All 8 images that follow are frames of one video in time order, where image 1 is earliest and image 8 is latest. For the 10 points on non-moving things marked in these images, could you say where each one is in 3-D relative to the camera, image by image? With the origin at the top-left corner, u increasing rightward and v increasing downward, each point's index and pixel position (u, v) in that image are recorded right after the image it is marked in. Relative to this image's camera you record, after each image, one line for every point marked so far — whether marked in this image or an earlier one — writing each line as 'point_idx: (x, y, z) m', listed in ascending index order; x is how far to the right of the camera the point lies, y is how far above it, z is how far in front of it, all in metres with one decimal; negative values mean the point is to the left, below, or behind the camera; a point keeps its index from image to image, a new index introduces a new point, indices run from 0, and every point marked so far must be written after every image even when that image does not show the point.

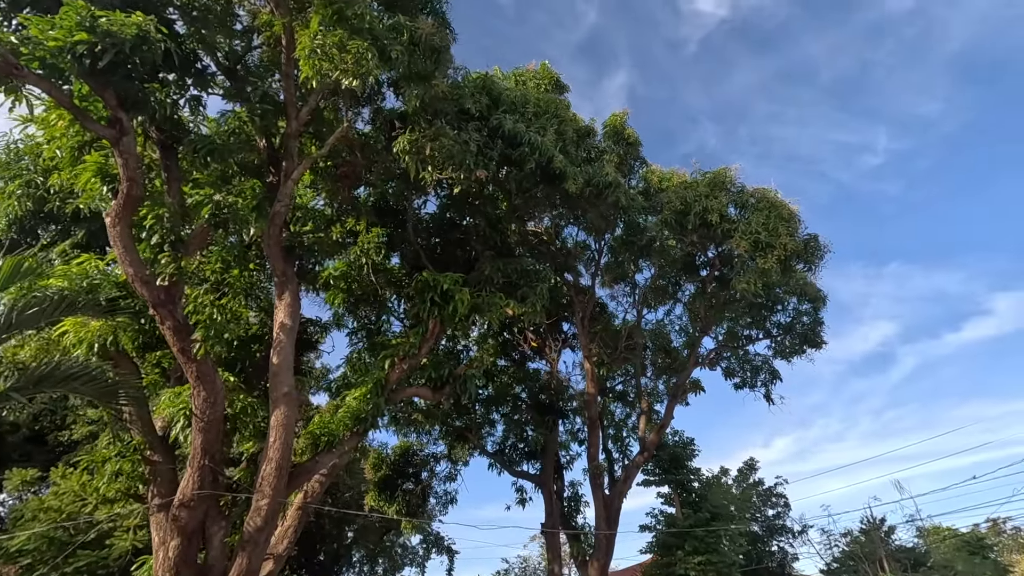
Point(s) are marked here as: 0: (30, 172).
0: (-8.2, +2.0, +9.2) m
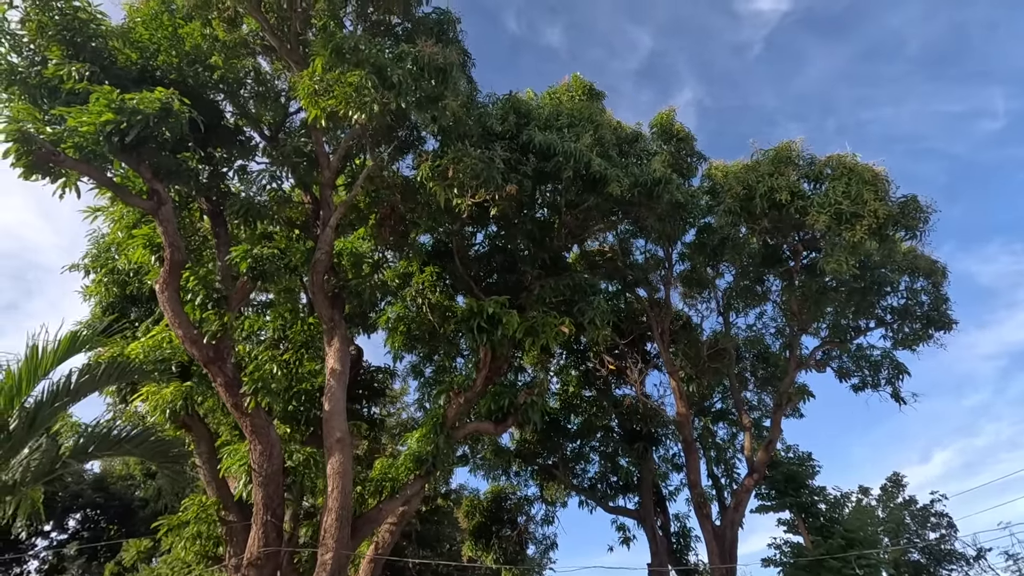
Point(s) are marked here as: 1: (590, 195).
0: (-7.4, +0.5, +10.0) m
1: (+1.5, +1.8, +10.2) m
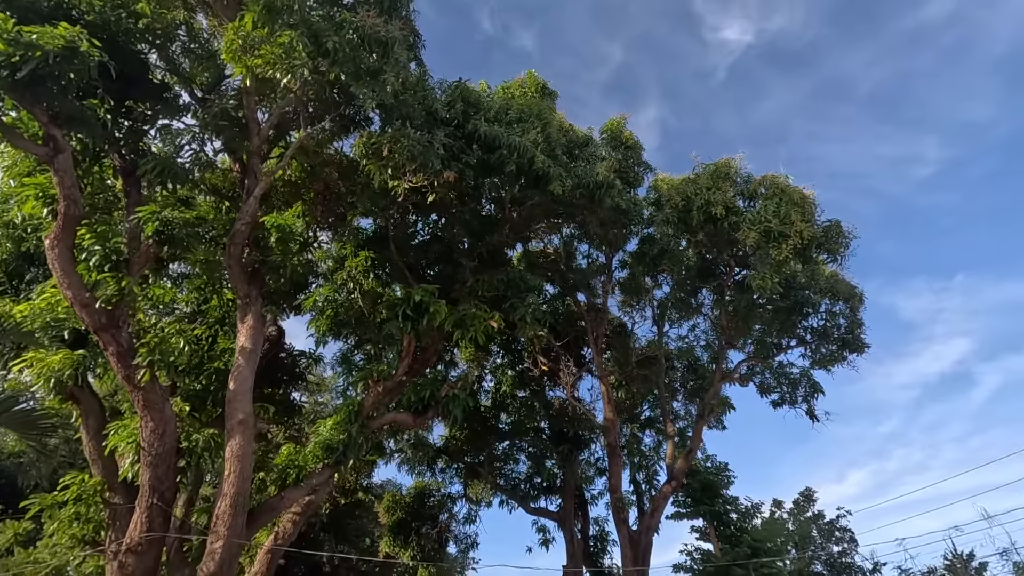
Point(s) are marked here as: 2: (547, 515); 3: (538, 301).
0: (-8.6, +1.3, +9.2) m
1: (+0.4, +1.8, +10.2) m
2: (+0.9, -5.8, +13.6) m
3: (+0.4, -0.2, +9.8) m
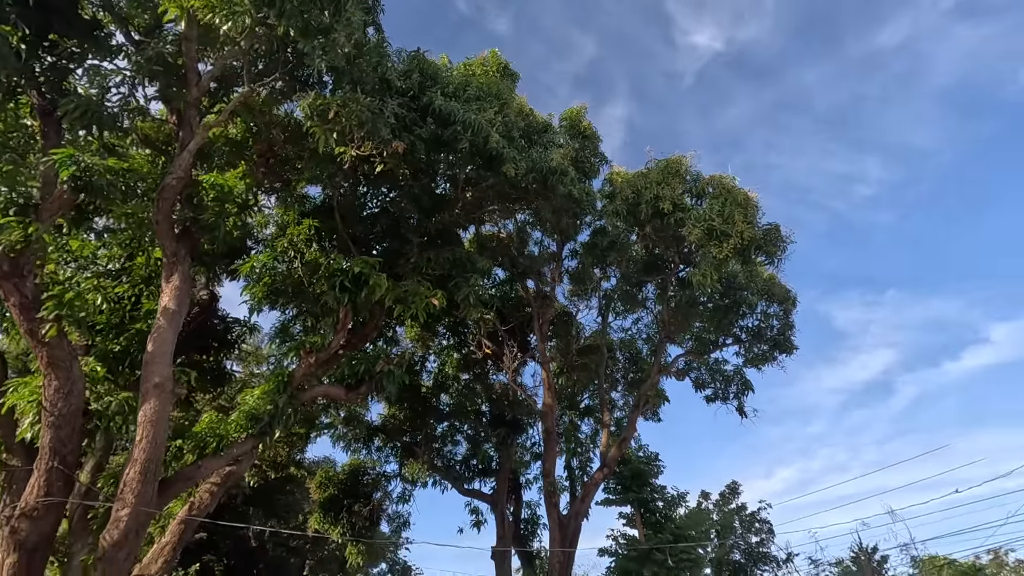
0: (-9.3, +2.2, +8.3) m
1: (-0.5, +2.2, +10.0) m
2: (-0.8, -5.3, +13.7) m
3: (-0.6, +0.1, +9.7) m
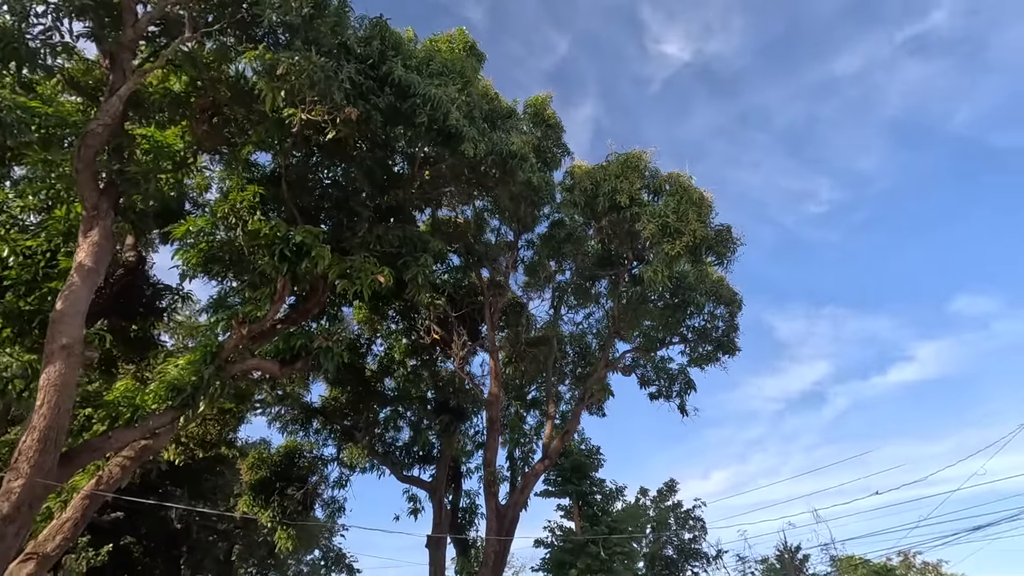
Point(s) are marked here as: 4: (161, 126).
0: (-9.9, +3.1, +7.3) m
1: (-1.3, +2.5, +9.7) m
2: (-2.3, -4.9, +13.4) m
3: (-1.4, +0.5, +9.4) m
4: (-5.9, +2.7, +9.1) m
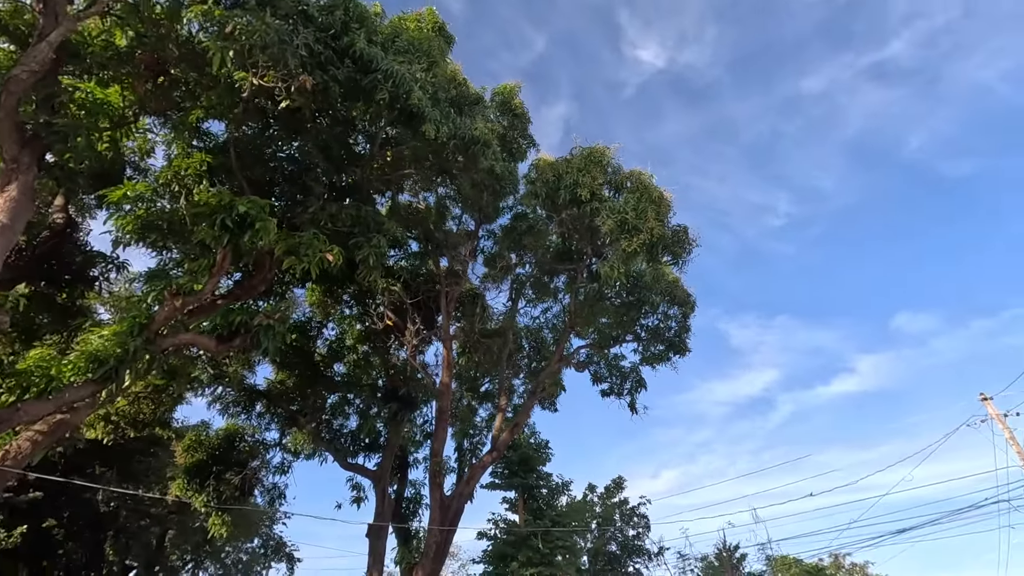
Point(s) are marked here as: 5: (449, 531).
0: (-10.3, +3.8, +6.5) m
1: (-1.9, +2.8, +9.5) m
2: (-3.6, -4.5, +13.1) m
3: (-2.2, +0.7, +9.1) m
4: (-6.5, +3.3, +8.5) m
5: (-1.4, -5.4, +11.9) m
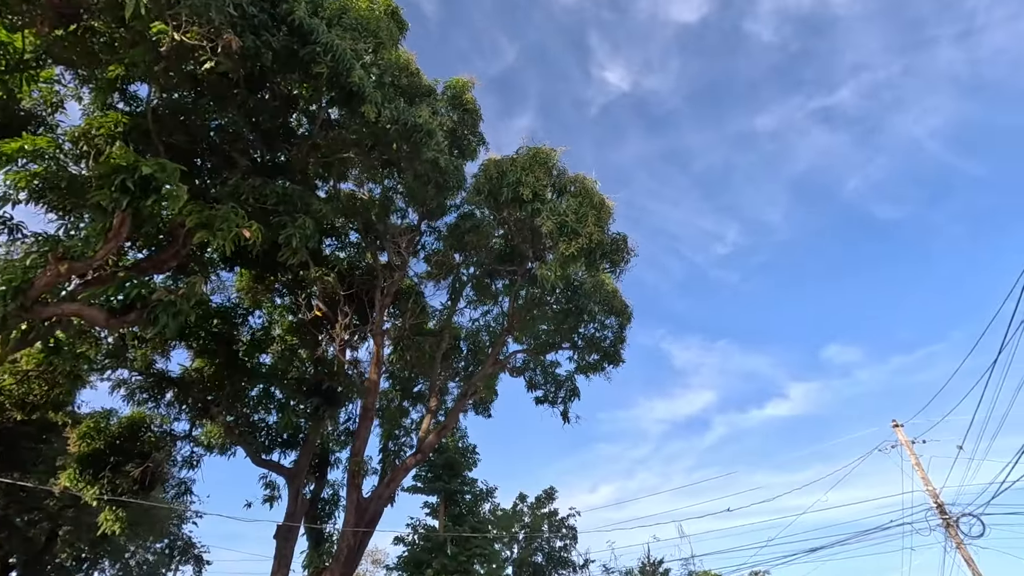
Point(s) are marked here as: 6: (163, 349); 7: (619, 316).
0: (-10.9, +4.7, +5.3) m
1: (-2.9, +3.0, +9.0) m
2: (-5.4, -4.2, +12.4) m
3: (-3.2, +1.0, +8.6) m
4: (-7.3, +3.8, +7.7) m
5: (-3.2, -5.3, +11.4) m
6: (-8.3, -1.5, +12.8) m
7: (+2.6, -0.7, +13.0) m
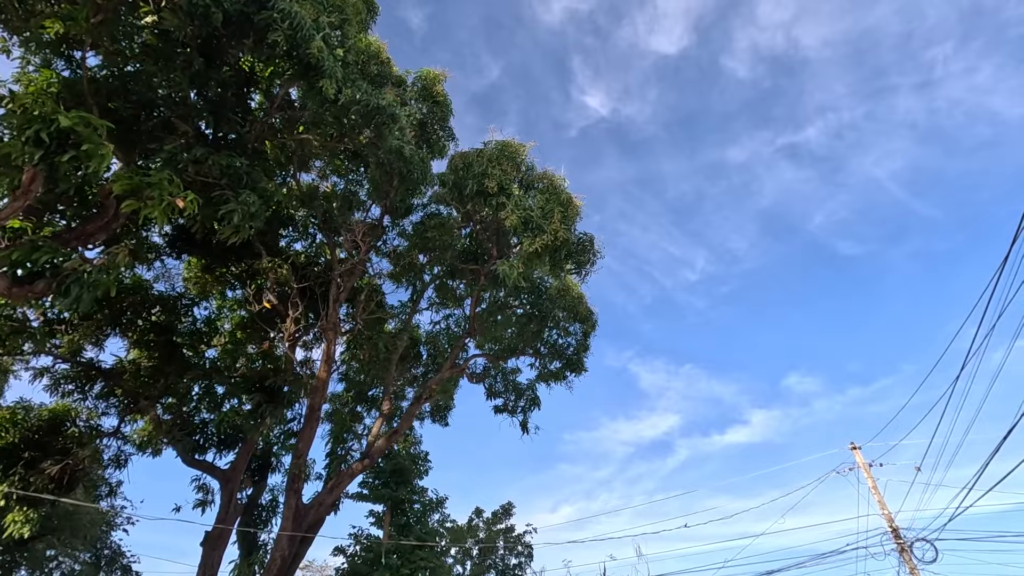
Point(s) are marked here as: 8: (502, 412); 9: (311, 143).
0: (-11.1, +5.4, +4.5) m
1: (-3.4, +3.2, +8.5) m
2: (-6.4, -3.9, +11.5) m
3: (-3.8, +1.2, +8.0) m
4: (-7.7, +4.3, +7.0) m
5: (-4.2, -5.1, +10.6) m
6: (-9.2, -1.1, +11.9) m
7: (+1.7, -0.9, +12.6) m
8: (-0.3, -3.3, +14.4) m
9: (-3.8, +2.7, +10.0) m
